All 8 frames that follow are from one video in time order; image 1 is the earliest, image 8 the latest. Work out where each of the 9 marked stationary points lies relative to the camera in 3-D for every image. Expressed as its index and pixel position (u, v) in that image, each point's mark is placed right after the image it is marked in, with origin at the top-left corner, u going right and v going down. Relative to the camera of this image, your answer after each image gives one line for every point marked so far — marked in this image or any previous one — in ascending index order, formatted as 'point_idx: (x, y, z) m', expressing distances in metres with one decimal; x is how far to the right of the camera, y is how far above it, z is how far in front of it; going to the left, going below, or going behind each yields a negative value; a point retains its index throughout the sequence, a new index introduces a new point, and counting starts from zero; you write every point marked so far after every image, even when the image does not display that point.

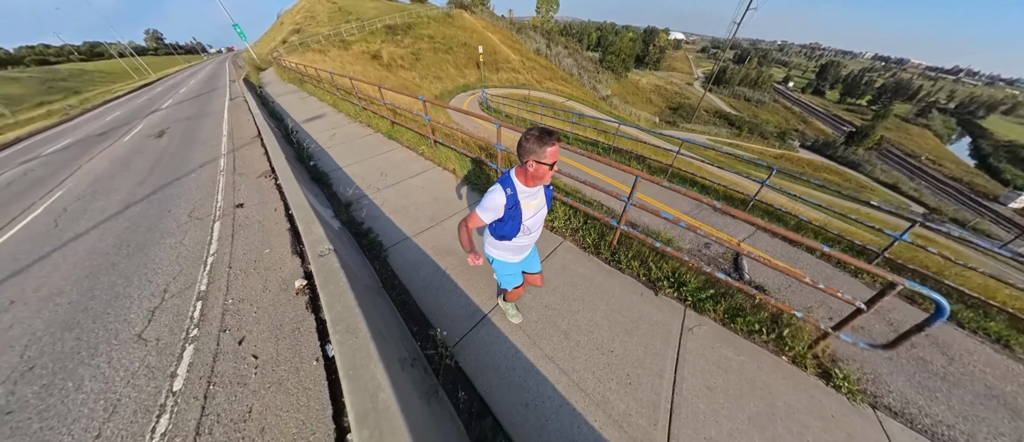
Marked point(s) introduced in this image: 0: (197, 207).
0: (-6.8, +0.3, +6.1) m
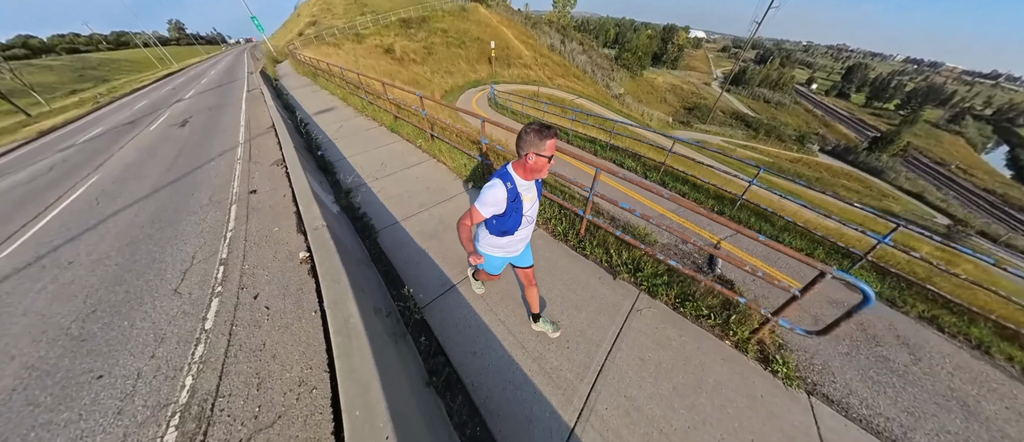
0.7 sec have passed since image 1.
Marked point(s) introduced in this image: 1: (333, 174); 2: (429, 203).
0: (-6.9, +0.7, +6.5) m
1: (-3.9, +1.0, +6.1) m
2: (-1.5, +0.3, +4.8) m
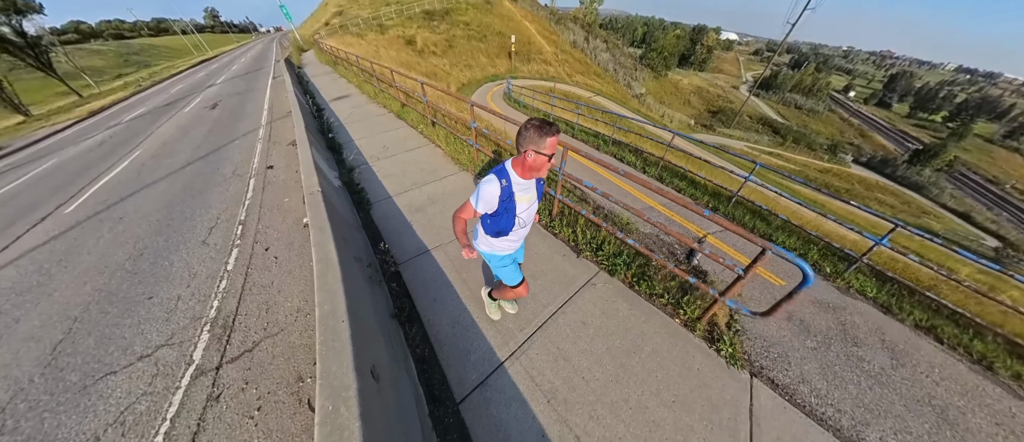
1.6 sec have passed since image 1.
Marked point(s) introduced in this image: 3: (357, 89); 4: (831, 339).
0: (-7.0, +1.4, +6.9) m
1: (-4.0, +1.5, +6.4) m
2: (-1.6, +0.6, +5.0) m
3: (-6.5, +5.4, +11.4) m
4: (+3.4, -1.2, +2.9) m
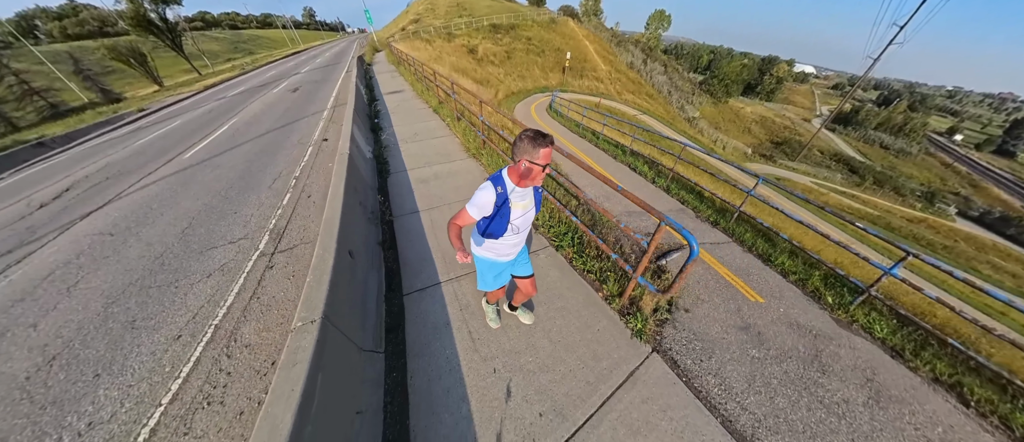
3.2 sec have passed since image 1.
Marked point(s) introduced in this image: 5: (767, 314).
0: (-6.4, +2.5, +8.2) m
1: (-3.5, +2.2, +7.3) m
2: (-1.6, +1.1, +5.6) m
3: (-4.8, +6.2, +12.7) m
4: (+2.8, -1.4, +2.8) m
5: (+3.1, -1.1, +3.3) m
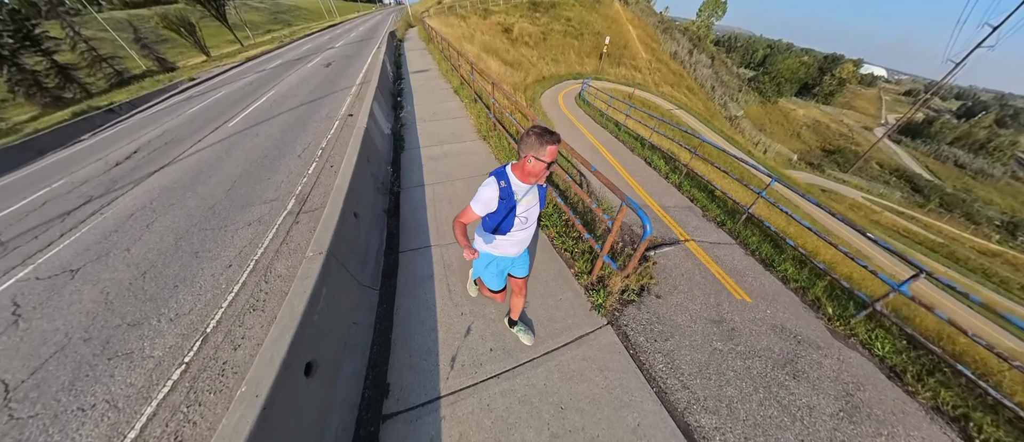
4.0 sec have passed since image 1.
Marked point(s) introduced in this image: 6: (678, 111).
0: (-5.9, +3.6, +8.7) m
1: (-3.1, +3.0, +7.6) m
2: (-1.4, +1.6, +5.8) m
3: (-3.5, +7.3, +12.9) m
4: (+2.5, -1.4, +2.9) m
5: (+2.9, -1.1, +3.3) m
6: (+11.4, +7.8, +19.5) m
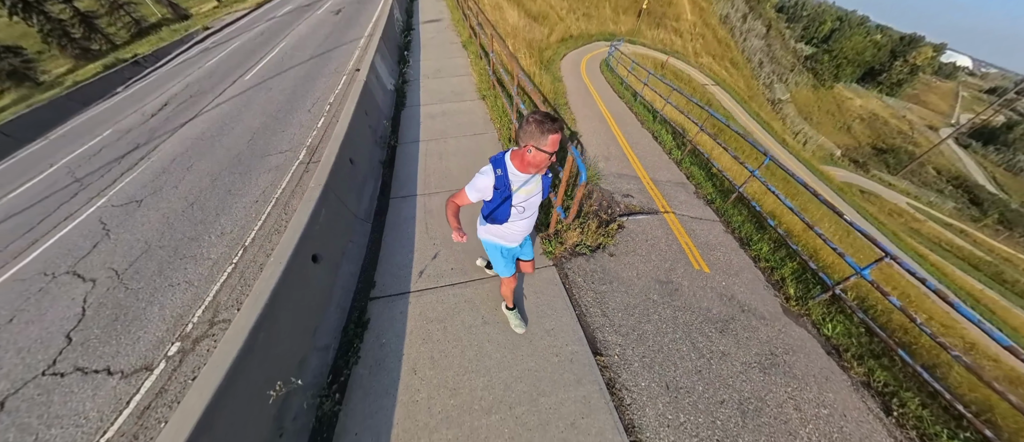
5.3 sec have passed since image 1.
0: (-5.3, +5.5, +8.9) m
1: (-2.7, +4.4, +7.8) m
2: (-1.3, +2.7, +6.0) m
3: (-2.3, +9.3, +12.5) m
4: (+2.1, -1.0, +3.2) m
5: (+2.5, -0.8, +3.7) m
6: (+13.0, +8.8, +18.2) m
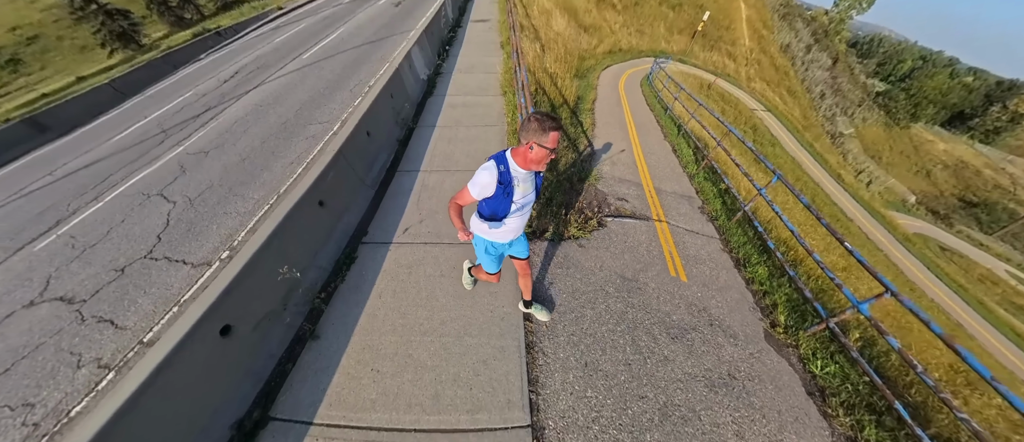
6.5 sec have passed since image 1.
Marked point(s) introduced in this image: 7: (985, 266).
0: (-4.1, +6.3, +9.8) m
1: (-1.8, +4.9, +8.3) m
2: (-0.8, +3.0, +6.4) m
3: (-0.2, +9.6, +13.1) m
4: (+1.6, -1.0, +3.3) m
5: (+2.1, -0.9, +3.7) m
6: (+15.3, +6.7, +17.1) m
7: (+33.8, -3.4, +20.0) m
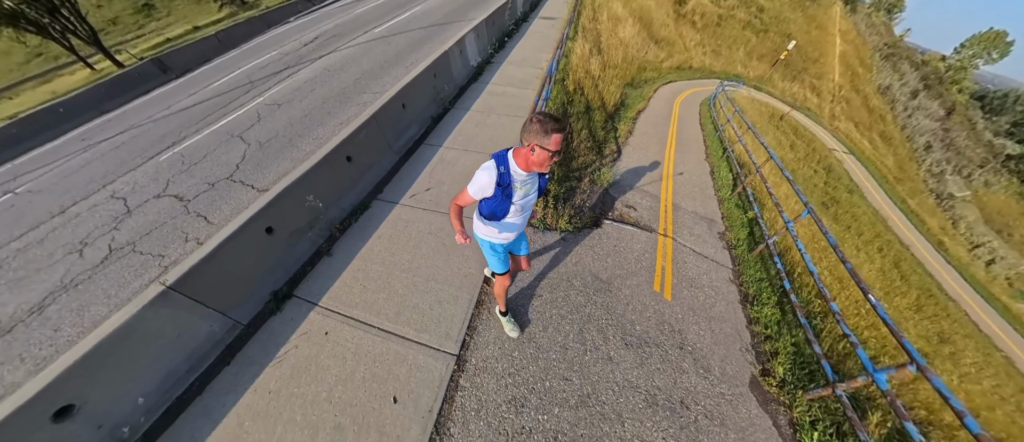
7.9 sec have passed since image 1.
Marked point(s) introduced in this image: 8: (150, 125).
0: (-2.0, +7.1, +10.4) m
1: (-0.2, +5.4, +8.7) m
2: (+0.1, +3.3, +6.7) m
3: (+2.9, +9.5, +13.1) m
4: (+1.3, -1.1, +3.2) m
5: (+1.8, -1.0, +3.5) m
6: (+17.9, +3.5, +15.0) m
7: (+34.2, -10.1, +15.6) m
8: (-8.7, +2.3, +6.6) m
